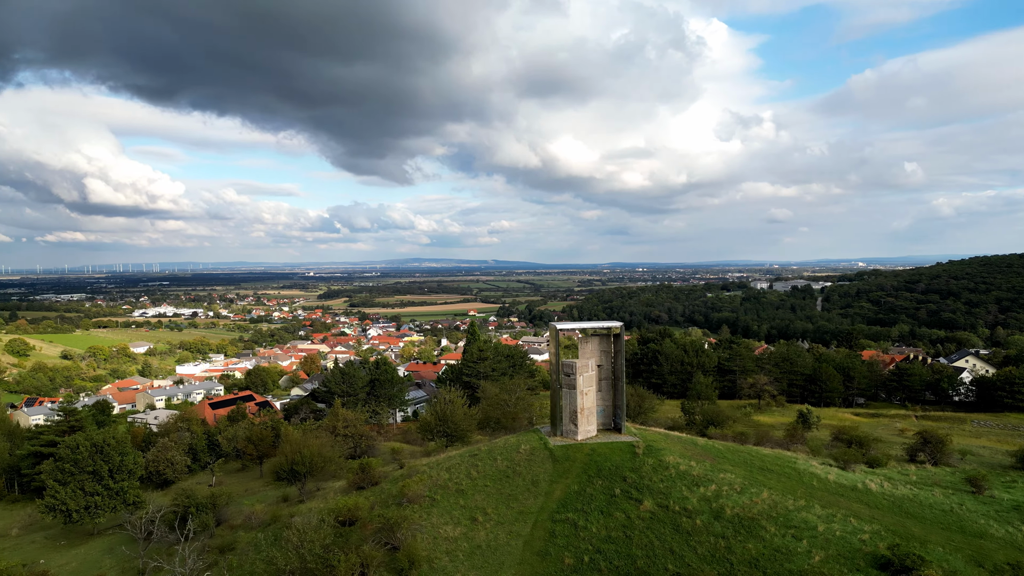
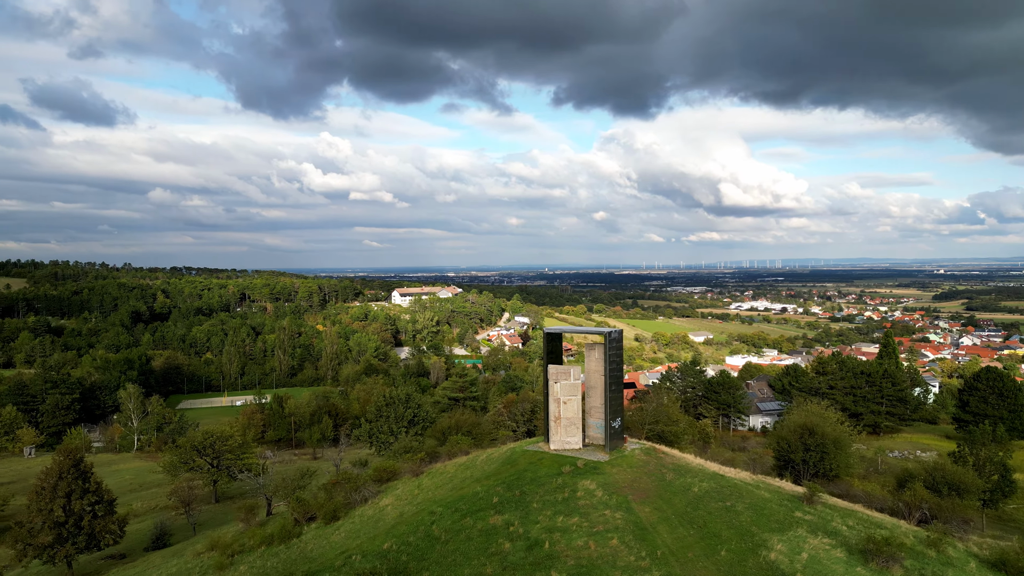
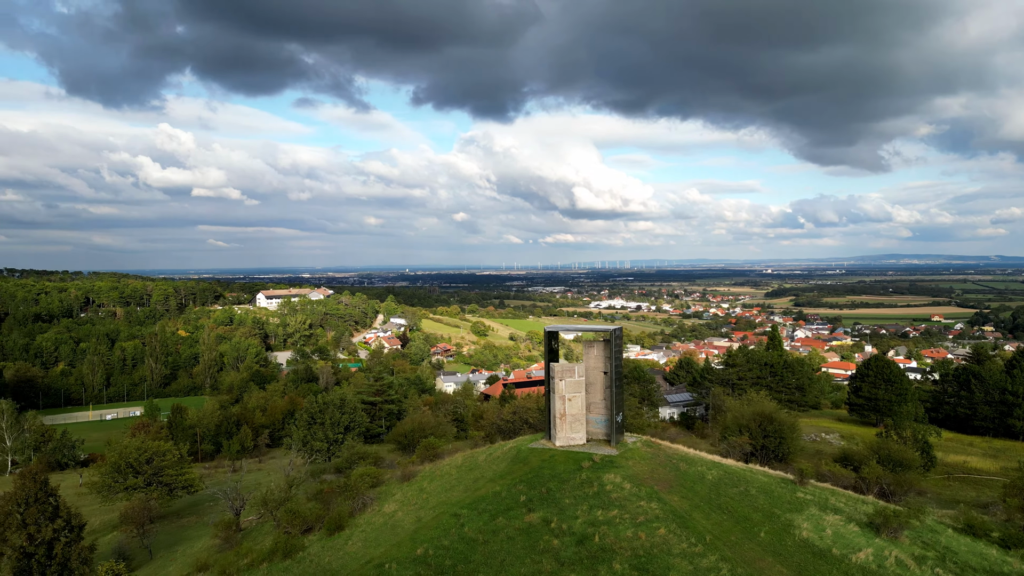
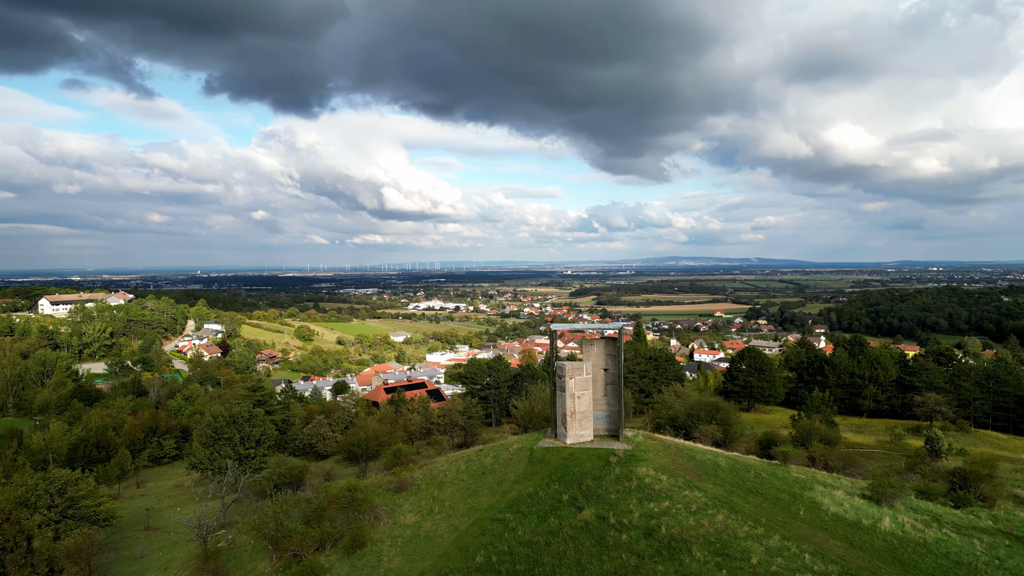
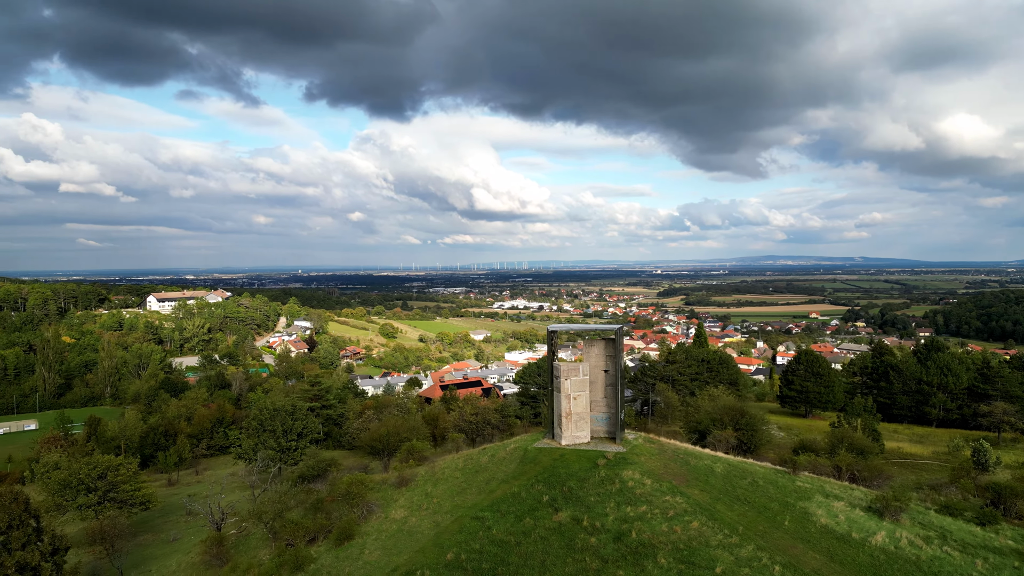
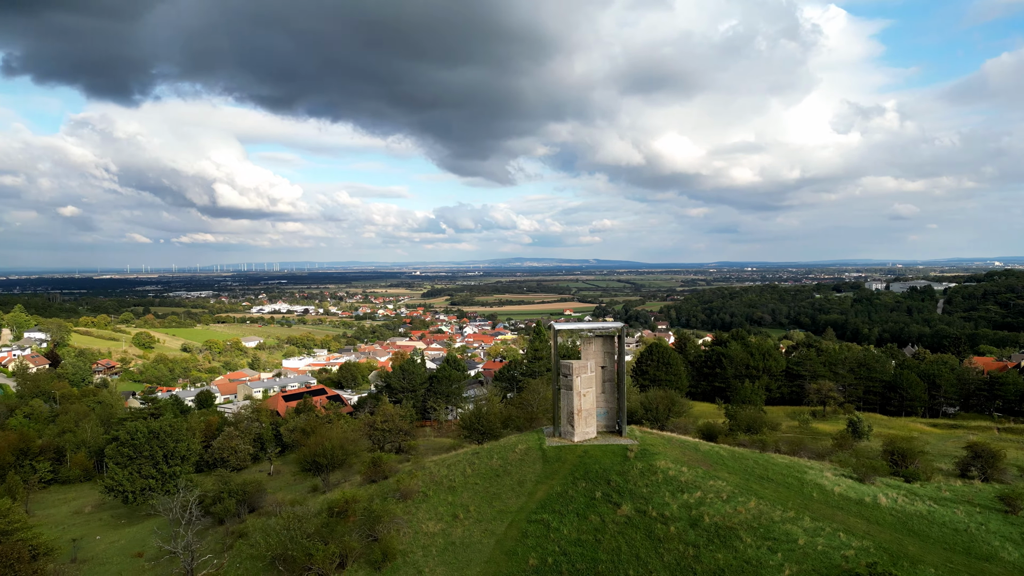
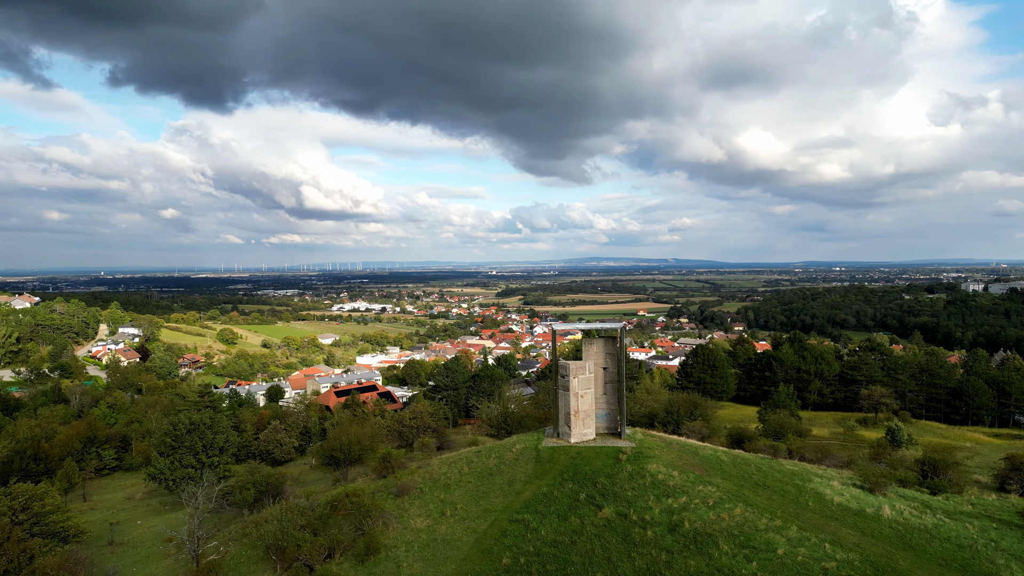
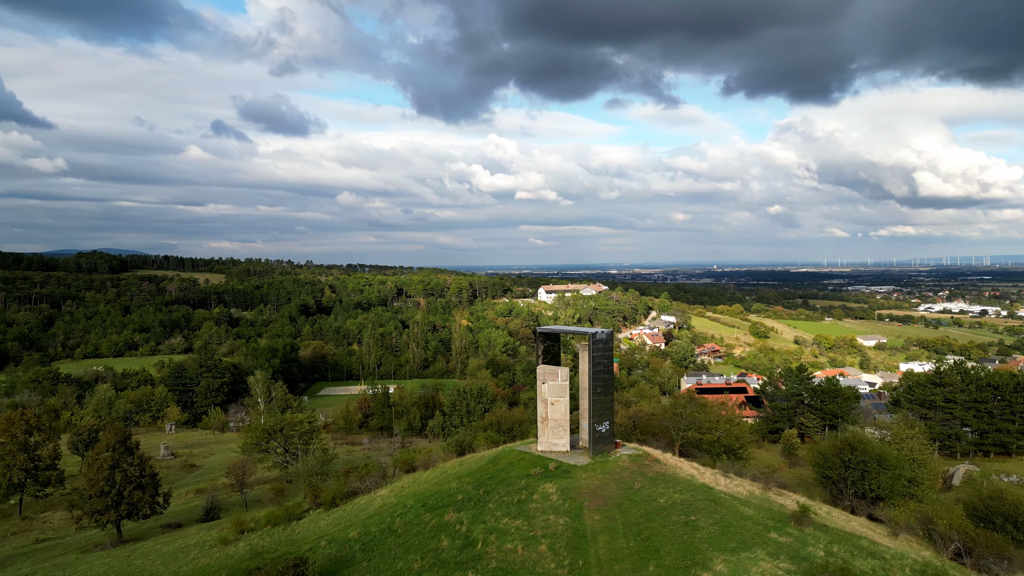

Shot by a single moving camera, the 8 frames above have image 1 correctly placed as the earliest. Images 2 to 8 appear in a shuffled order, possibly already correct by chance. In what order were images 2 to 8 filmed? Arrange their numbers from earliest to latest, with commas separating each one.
6, 7, 4, 5, 3, 2, 8
